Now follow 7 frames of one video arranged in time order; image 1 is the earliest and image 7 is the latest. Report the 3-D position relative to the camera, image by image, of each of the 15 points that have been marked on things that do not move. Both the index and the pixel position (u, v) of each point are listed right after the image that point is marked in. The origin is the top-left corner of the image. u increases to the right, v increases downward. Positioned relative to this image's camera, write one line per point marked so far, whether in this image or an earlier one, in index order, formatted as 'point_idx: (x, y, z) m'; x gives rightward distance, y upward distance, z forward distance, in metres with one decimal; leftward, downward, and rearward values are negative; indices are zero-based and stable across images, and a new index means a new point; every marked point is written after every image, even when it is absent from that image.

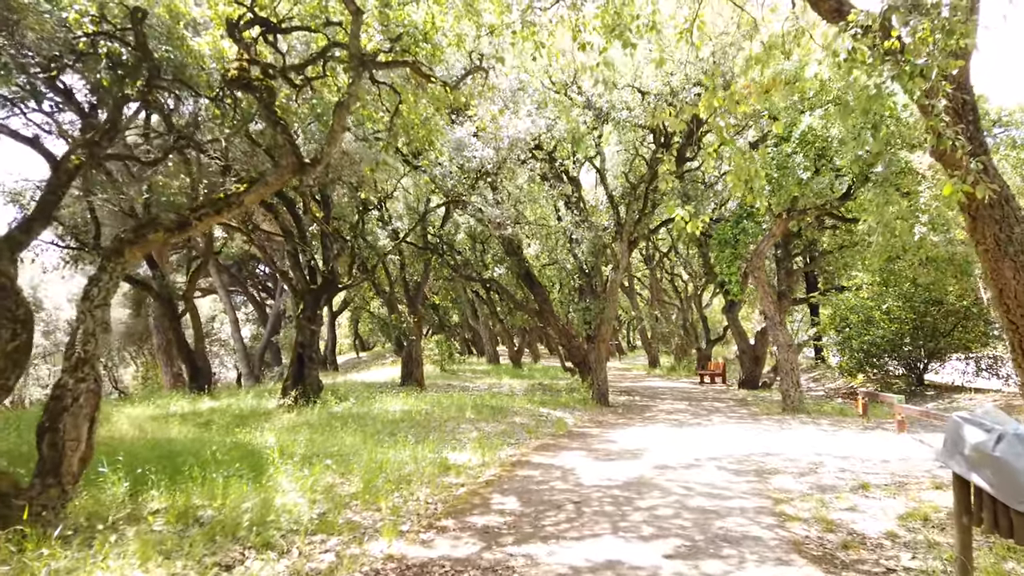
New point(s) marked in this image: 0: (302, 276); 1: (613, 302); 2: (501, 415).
0: (-4.3, +0.2, +14.8) m
1: (+2.3, -0.3, +16.3) m
2: (-0.2, -2.2, +12.2) m
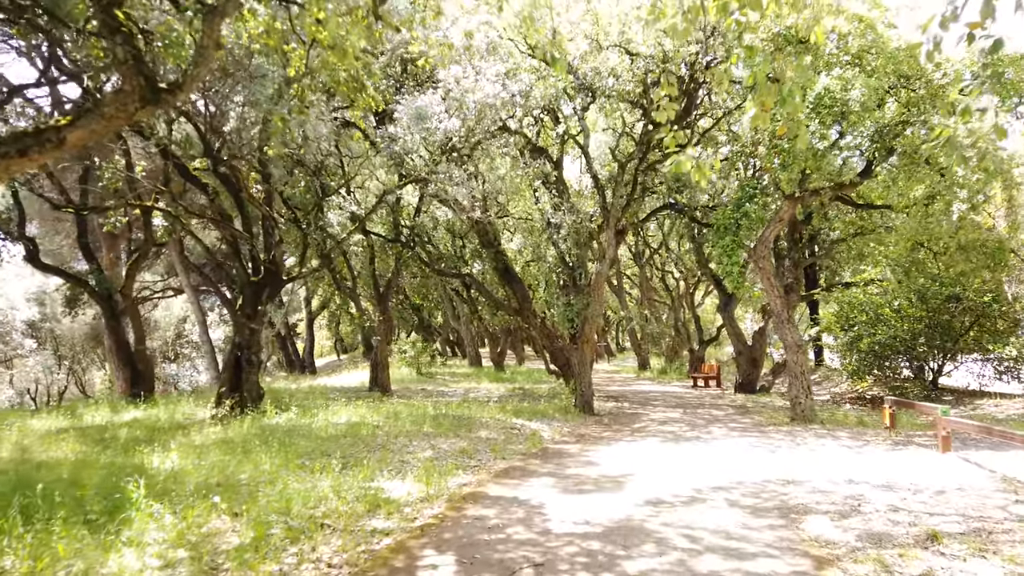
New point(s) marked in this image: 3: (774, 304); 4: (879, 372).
0: (-4.8, +0.4, +12.9) m
1: (+1.7, -0.2, +14.4) m
2: (-0.7, -2.0, +10.3) m
3: (+4.5, -0.2, +12.7) m
4: (+9.0, -2.1, +17.7) m
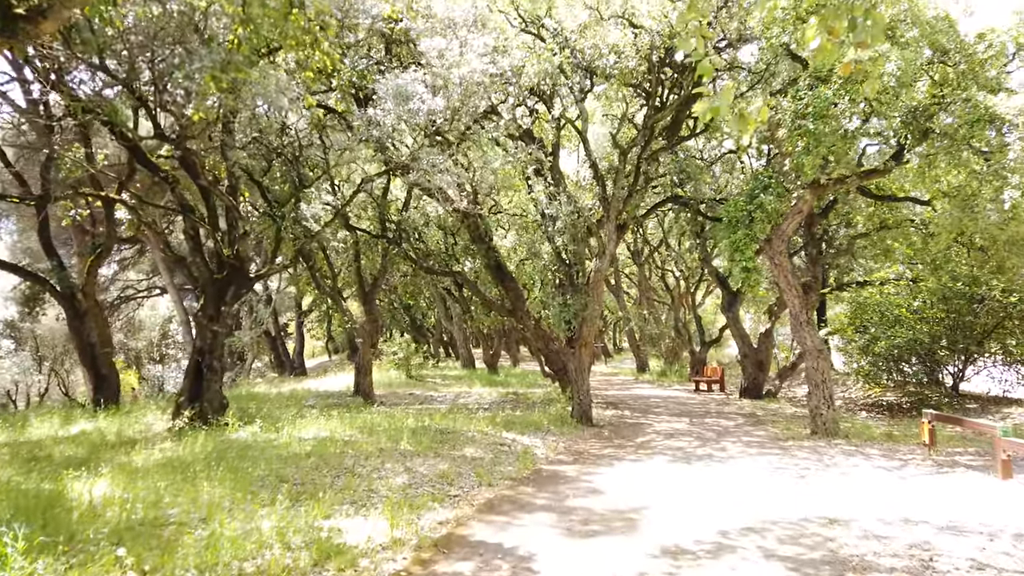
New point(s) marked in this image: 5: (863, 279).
0: (-5.0, +0.4, +11.7) m
1: (+1.6, -0.1, +13.2) m
2: (-0.8, -2.0, +9.1) m
3: (+4.4, -0.2, +11.5) m
4: (+8.8, -2.0, +16.5) m
5: (+8.9, +0.2, +18.4) m
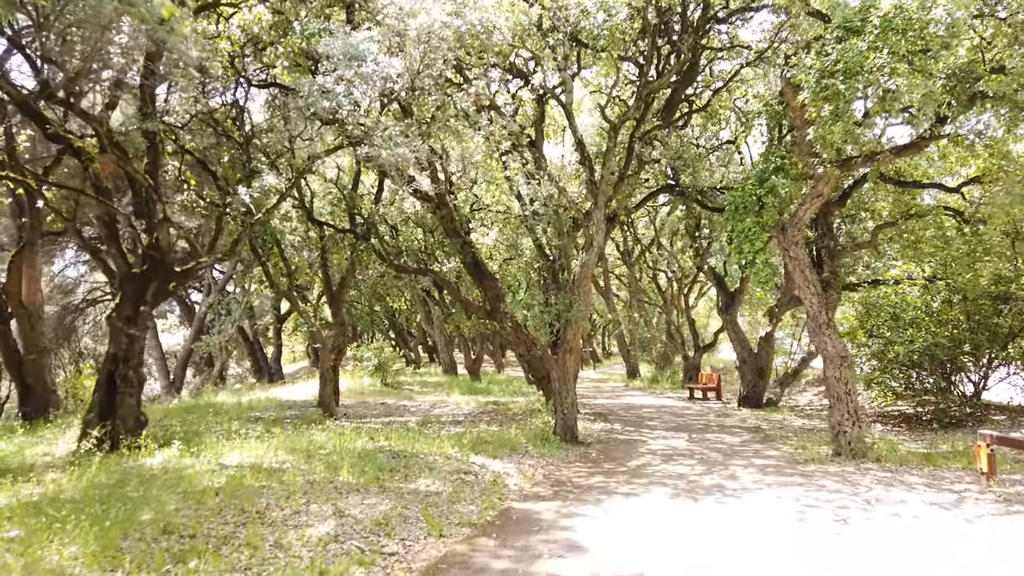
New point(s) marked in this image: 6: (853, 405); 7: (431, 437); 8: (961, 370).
0: (-5.4, +0.5, +9.9) m
1: (+1.2, -0.1, +11.6) m
2: (-1.2, -1.9, +7.4) m
3: (+4.0, -0.2, +9.9) m
4: (+8.3, -2.0, +15.0) m
5: (+8.4, +0.3, +16.9) m
6: (+4.5, -1.5, +9.5) m
7: (-1.1, -2.1, +10.1) m
8: (+9.0, -1.6, +14.5) m
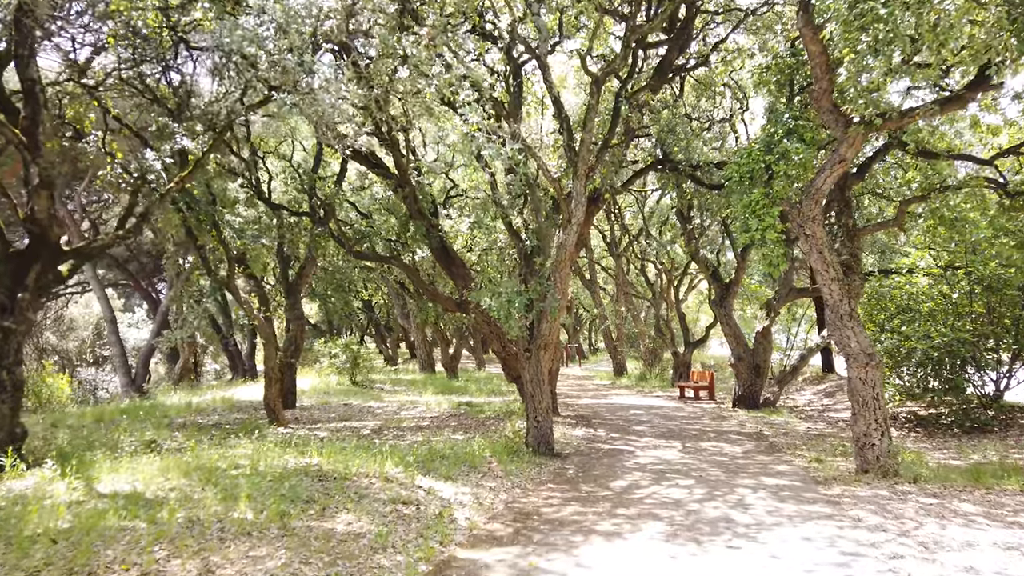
0: (-5.8, +0.7, +8.2) m
1: (+0.7, +0.1, +9.9) m
2: (-1.6, -1.8, +5.7) m
3: (+3.6, 0.0, +8.3) m
4: (+7.8, -1.8, +13.4) m
5: (+7.9, +0.5, +15.3) m
6: (+4.0, -1.3, +7.9) m
7: (-1.6, -1.9, +8.4) m
8: (+8.5, -1.4, +13.0) m
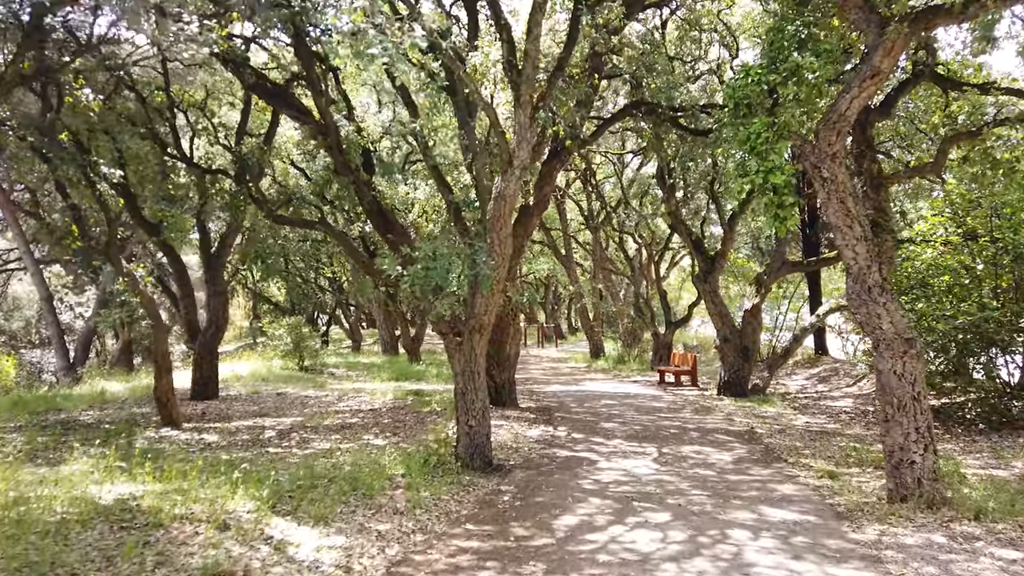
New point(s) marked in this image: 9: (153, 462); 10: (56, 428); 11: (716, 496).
0: (-6.5, +1.0, +5.8) m
1: (-0.1, +0.5, +7.7) m
2: (-2.2, -1.5, +3.6) m
3: (+2.8, +0.3, +6.2) m
4: (+6.9, -1.3, +11.5) m
5: (+7.0, +1.0, +13.3) m
6: (+3.3, -1.0, +5.8) m
7: (-2.3, -1.6, +6.2) m
8: (+7.6, -1.0, +11.0) m
9: (-3.4, -1.6, +6.9) m
10: (-5.9, -1.8, +9.8) m
11: (+1.8, -1.8, +6.2) m
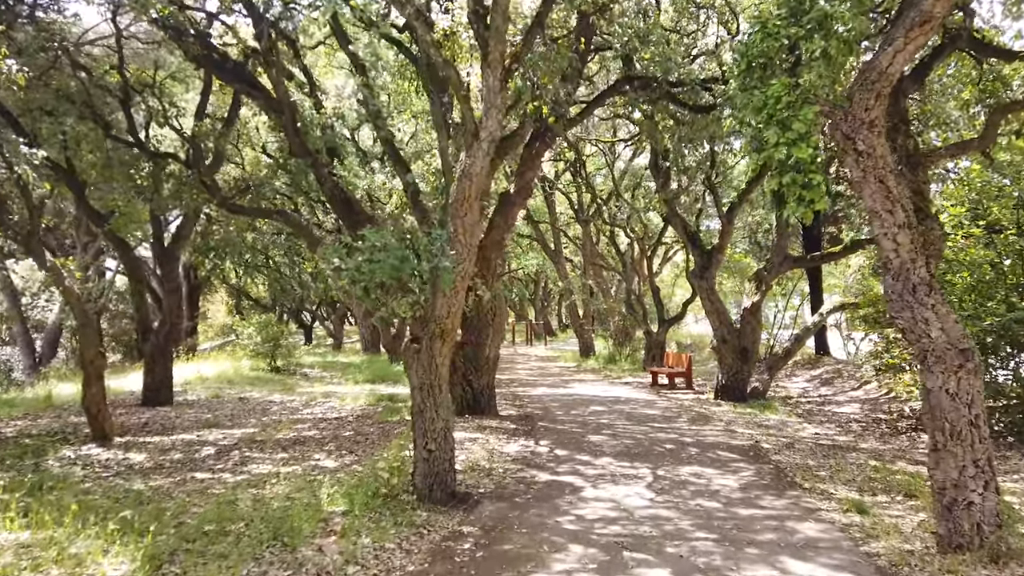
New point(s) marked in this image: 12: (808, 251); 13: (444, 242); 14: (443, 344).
0: (-6.8, +1.0, +4.6) m
1: (-0.3, +0.5, +6.6) m
2: (-2.5, -1.5, +2.4) m
3: (+2.6, +0.3, +5.0) m
4: (+6.6, -1.3, +10.4) m
5: (+6.7, +1.0, +12.2) m
6: (+3.0, -1.0, +4.7) m
7: (-2.6, -1.5, +5.1) m
8: (+7.3, -1.0, +9.9) m
9: (-3.6, -1.6, +5.7) m
10: (-6.1, -1.7, +8.6) m
11: (+1.5, -1.8, +5.1) m
12: (+6.6, +0.8, +16.0) m
13: (-0.5, +0.4, +6.2) m
14: (-0.6, -0.5, +6.5) m
